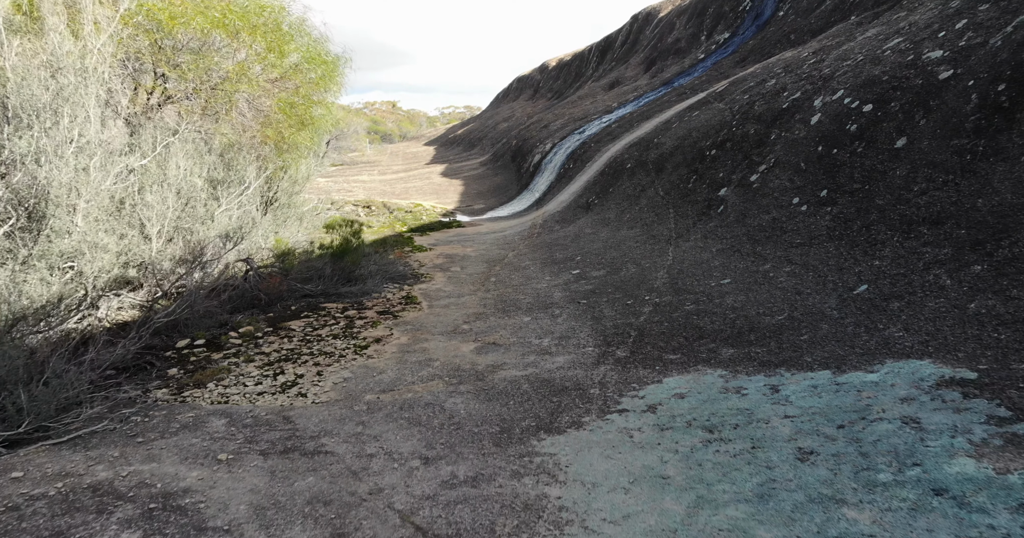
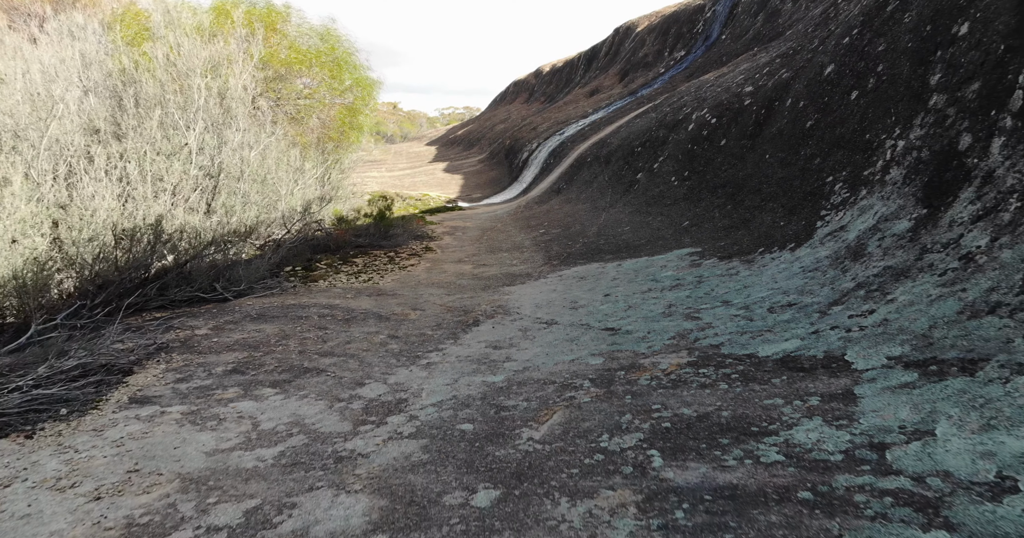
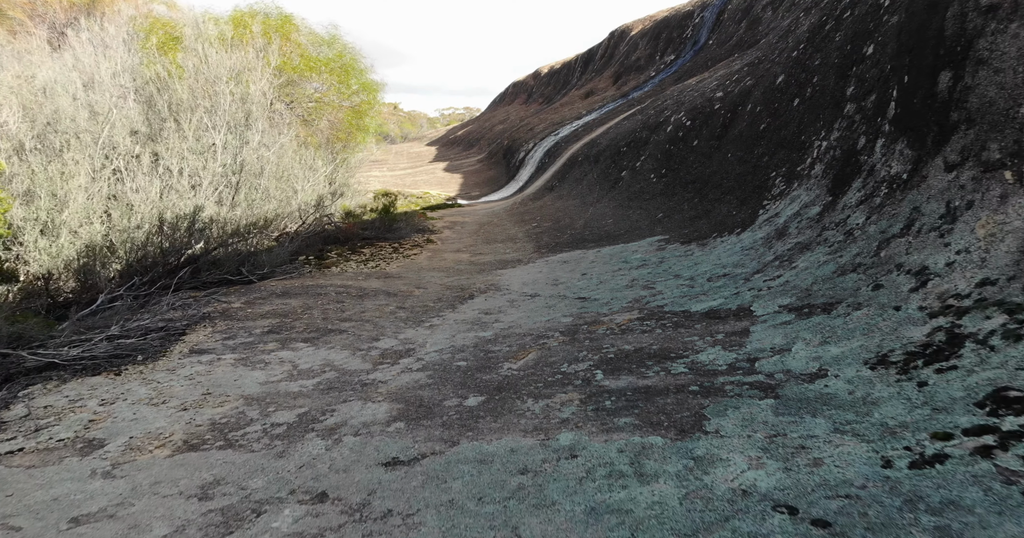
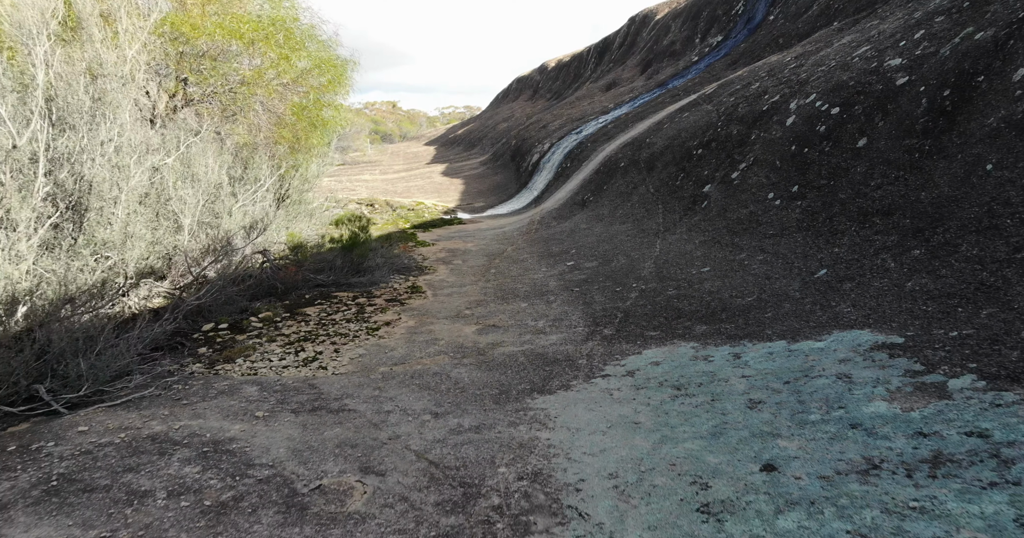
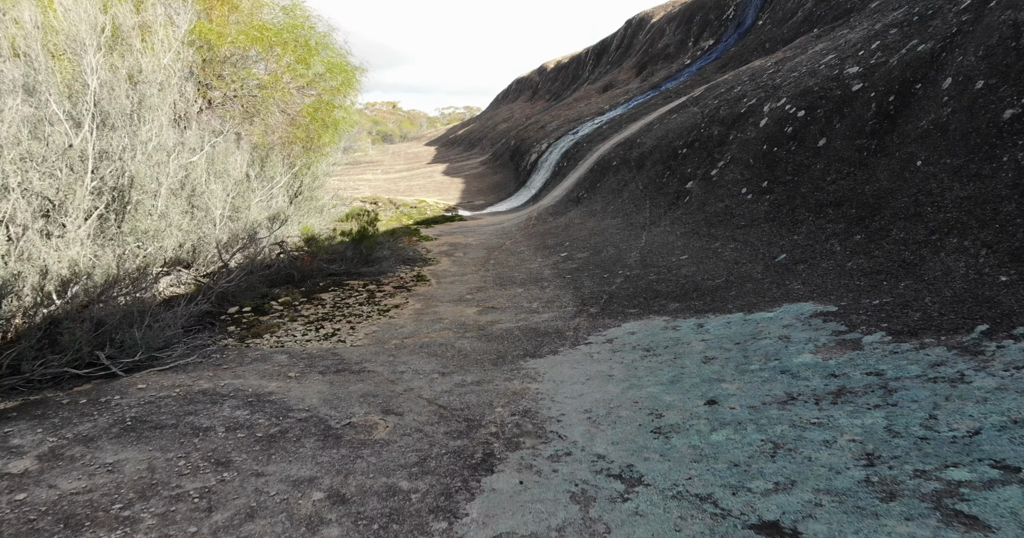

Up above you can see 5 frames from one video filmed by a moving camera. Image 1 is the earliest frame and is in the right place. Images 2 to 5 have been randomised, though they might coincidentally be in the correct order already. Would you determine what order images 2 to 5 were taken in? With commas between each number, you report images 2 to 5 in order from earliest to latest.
4, 5, 2, 3
